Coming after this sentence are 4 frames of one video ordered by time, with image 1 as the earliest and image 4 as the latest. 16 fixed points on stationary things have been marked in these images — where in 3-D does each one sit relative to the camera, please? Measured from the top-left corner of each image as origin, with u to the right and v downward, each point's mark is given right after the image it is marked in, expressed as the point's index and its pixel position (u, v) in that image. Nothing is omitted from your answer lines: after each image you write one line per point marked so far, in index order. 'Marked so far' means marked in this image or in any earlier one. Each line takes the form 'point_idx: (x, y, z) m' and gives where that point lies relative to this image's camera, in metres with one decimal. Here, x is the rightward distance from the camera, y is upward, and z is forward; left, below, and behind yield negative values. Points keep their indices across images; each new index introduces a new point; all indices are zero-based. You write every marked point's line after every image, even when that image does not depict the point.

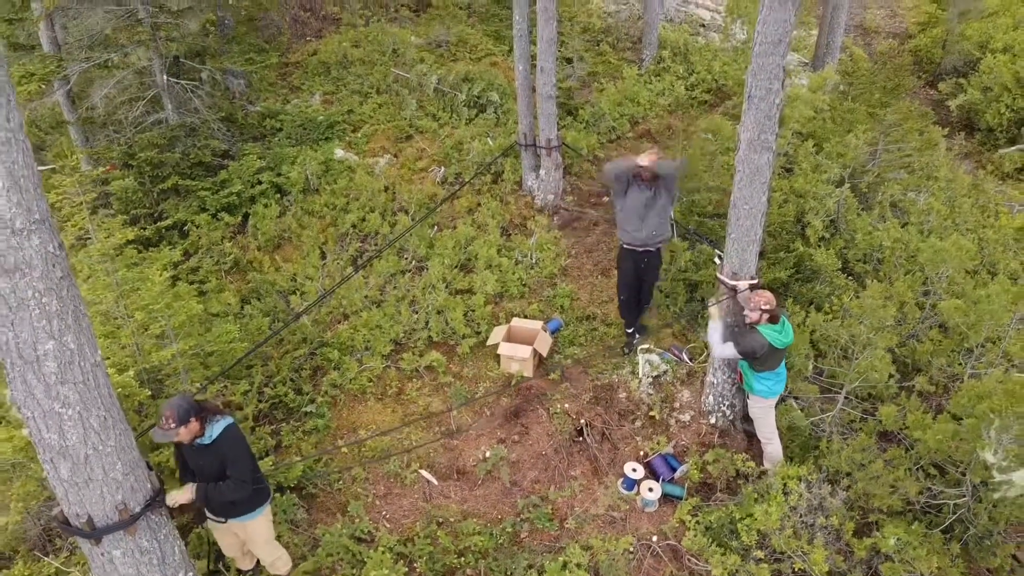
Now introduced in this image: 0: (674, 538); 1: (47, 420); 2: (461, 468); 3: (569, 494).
0: (+0.9, -1.3, +3.9) m
1: (-1.7, -0.5, +2.8) m
2: (-0.3, -1.1, +4.4) m
3: (+0.3, -1.2, +4.3) m
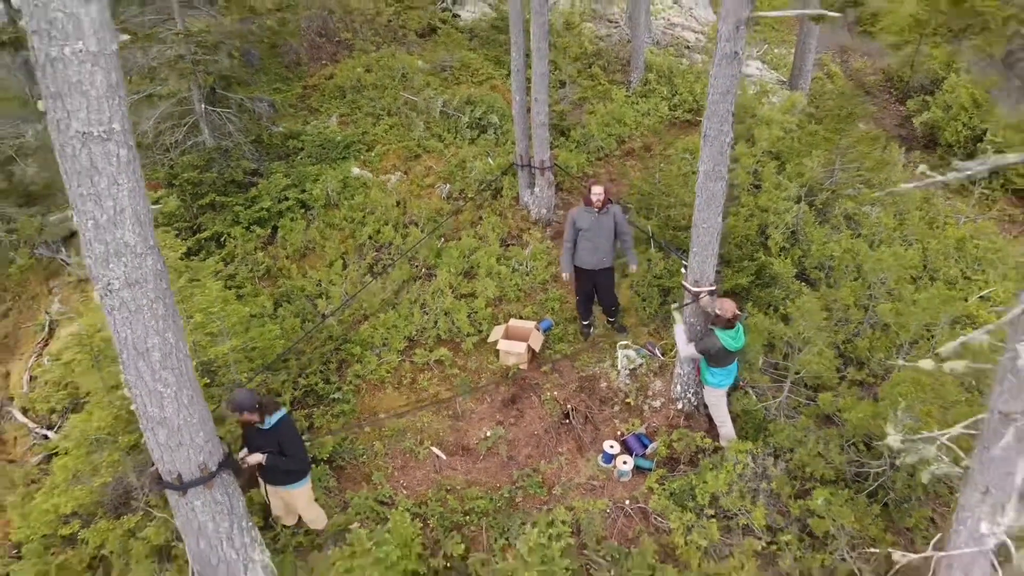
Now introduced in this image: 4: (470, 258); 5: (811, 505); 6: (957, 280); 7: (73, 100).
0: (+0.8, -1.4, +4.8) m
1: (-1.7, -0.5, +3.7) m
2: (-0.3, -1.1, +5.3) m
3: (+0.3, -1.2, +5.1) m
4: (-0.4, +0.3, +6.9) m
5: (+1.9, -1.4, +4.6) m
6: (+4.1, 0.0, +6.9) m
7: (-1.7, +0.7, +3.1) m
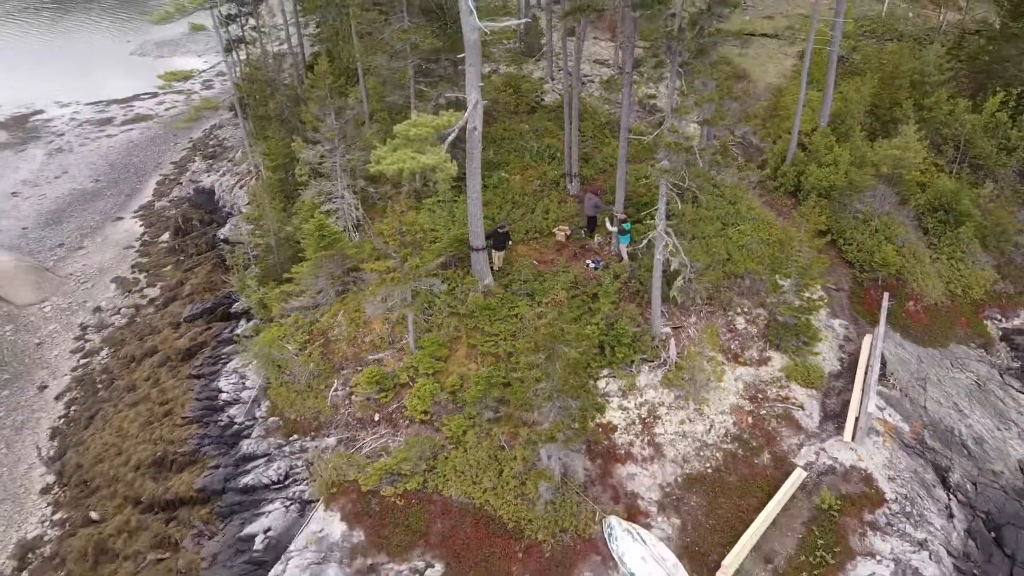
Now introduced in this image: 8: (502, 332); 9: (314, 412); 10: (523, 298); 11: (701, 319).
0: (+1.9, +0.3, +16.7) m
1: (-0.8, +1.3, +15.9) m
2: (+0.7, +0.6, +17.4) m
3: (+1.4, +0.5, +17.1) m
4: (+0.9, +2.0, +18.9) m
5: (+2.8, +0.3, +16.5) m
6: (+5.3, +1.6, +18.6) m
7: (-0.8, +2.5, +15.3) m
8: (-0.2, -0.9, +15.4) m
9: (-4.1, -2.6, +15.8) m
10: (+0.2, -0.2, +16.2) m
11: (+4.1, -0.7, +16.4) m
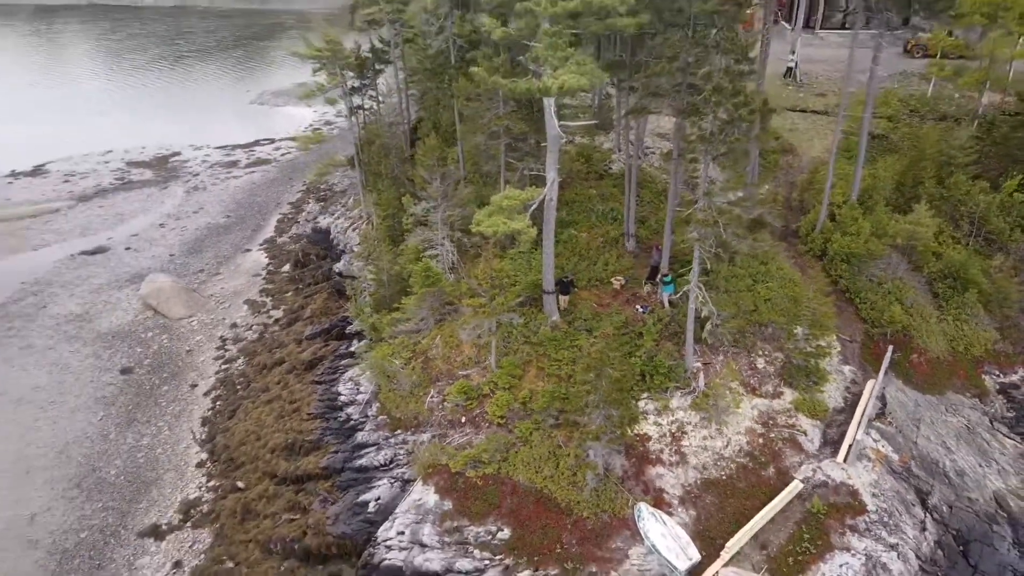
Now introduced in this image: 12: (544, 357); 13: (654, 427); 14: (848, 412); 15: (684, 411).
0: (+3.6, -0.8, +20.7) m
1: (+1.0, +0.4, +20.1) m
2: (+2.6, -0.4, +21.5) m
3: (+3.2, -0.6, +21.2) m
4: (+2.9, +0.9, +23.1) m
5: (+4.6, -0.9, +20.4) m
6: (+7.3, +0.2, +22.3) m
7: (+1.0, +1.6, +19.6) m
8: (+1.4, -1.8, +19.6) m
9: (-2.6, -3.4, +20.2) m
10: (+1.9, -1.2, +20.3) m
11: (+5.8, -1.9, +20.2) m
12: (+0.8, -1.8, +19.9) m
13: (+3.5, -3.4, +18.5) m
14: (+8.7, -3.2, +19.5) m
15: (+4.3, -3.1, +18.8) m
